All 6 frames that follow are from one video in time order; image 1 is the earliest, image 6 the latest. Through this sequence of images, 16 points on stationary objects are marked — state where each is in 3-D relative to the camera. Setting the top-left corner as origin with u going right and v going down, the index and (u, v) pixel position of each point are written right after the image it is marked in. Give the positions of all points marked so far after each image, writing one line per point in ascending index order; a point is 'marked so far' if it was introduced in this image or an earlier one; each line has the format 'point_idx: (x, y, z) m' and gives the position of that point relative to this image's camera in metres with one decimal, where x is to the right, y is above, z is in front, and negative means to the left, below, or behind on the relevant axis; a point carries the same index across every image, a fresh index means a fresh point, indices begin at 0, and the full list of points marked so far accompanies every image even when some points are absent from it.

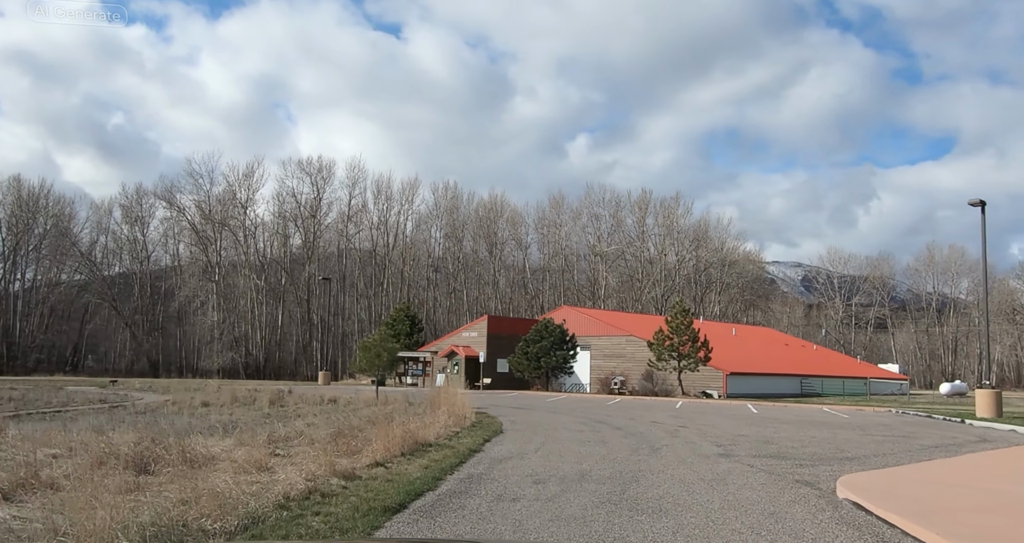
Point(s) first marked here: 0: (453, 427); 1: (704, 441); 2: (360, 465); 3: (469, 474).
0: (-1.1, -3.0, +15.8) m
1: (+3.5, -3.1, +15.2) m
2: (-1.9, -2.4, +10.4) m
3: (-0.5, -2.6, +10.5) m
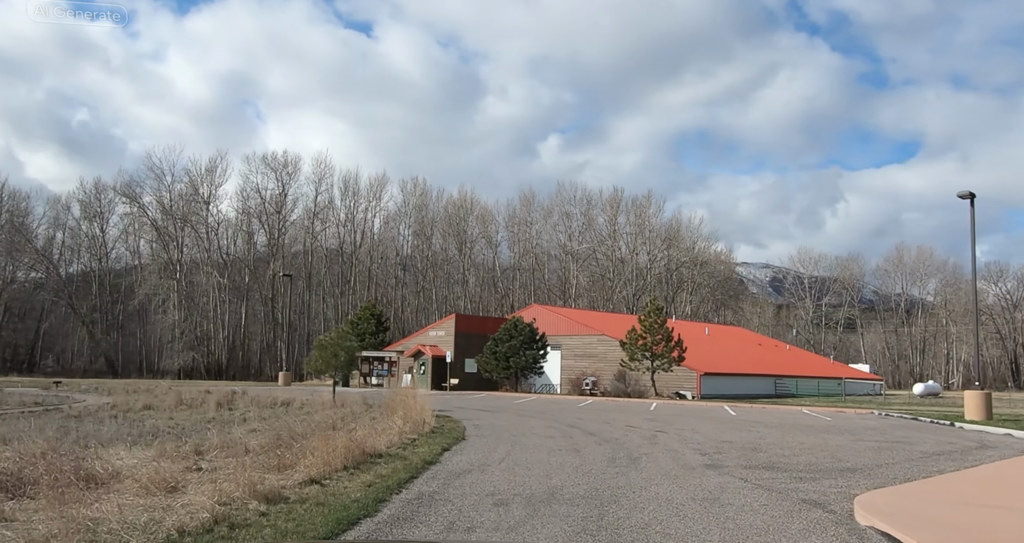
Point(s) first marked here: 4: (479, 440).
0: (-1.8, -2.8, +14.2) m
1: (+2.9, -3.0, +13.8) m
2: (-2.4, -2.2, +8.8) m
3: (-1.0, -2.4, +8.9) m
4: (-0.6, -3.1, +15.2) m
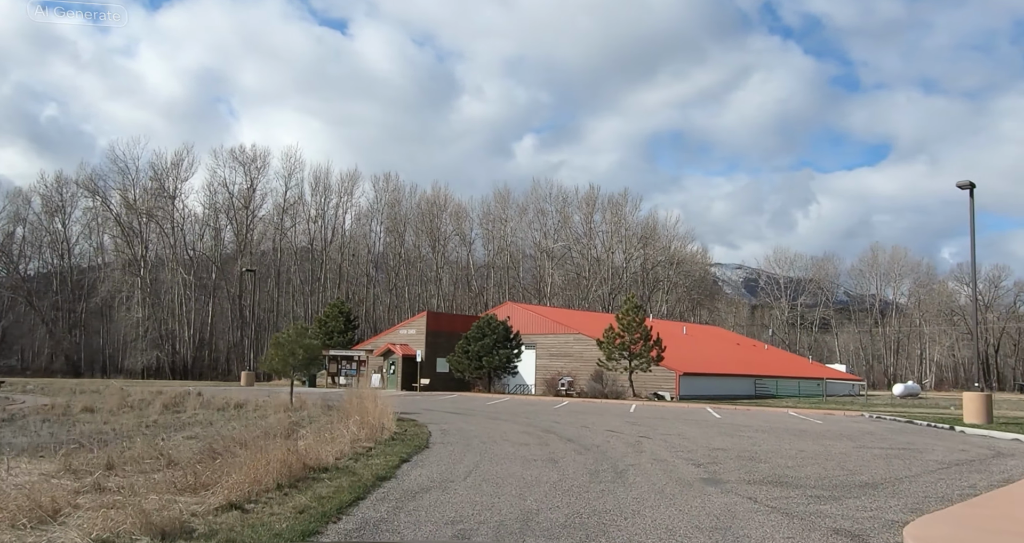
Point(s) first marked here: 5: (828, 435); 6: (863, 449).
0: (-2.2, -2.6, +12.6) m
1: (+2.4, -2.8, +12.3) m
2: (-2.7, -2.0, +7.1) m
3: (-1.3, -2.2, +7.3) m
4: (-1.1, -2.9, +13.5) m
5: (+6.7, -3.5, +17.5) m
6: (+6.1, -3.1, +14.5) m
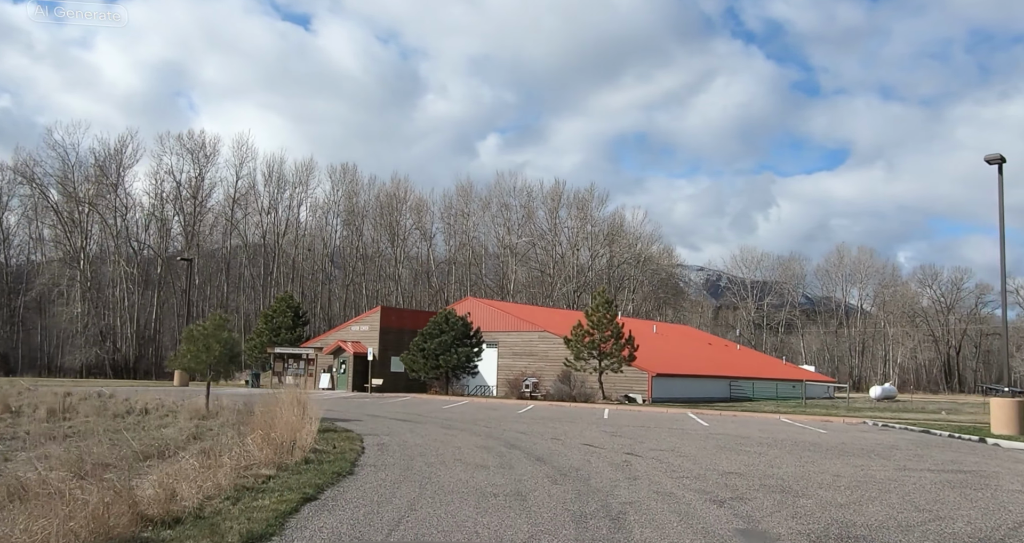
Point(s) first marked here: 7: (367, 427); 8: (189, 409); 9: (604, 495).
0: (-2.8, -2.2, +9.2) m
1: (+1.9, -2.4, +9.1) m
2: (-2.9, -1.6, +3.7) m
3: (-1.6, -1.8, +3.9) m
4: (-1.7, -2.5, +10.2) m
5: (+5.9, -3.1, +14.5) m
6: (+5.5, -2.8, +11.5) m
7: (-3.0, -3.3, +17.5) m
8: (-7.3, -3.1, +18.9) m
9: (+0.9, -2.4, +8.9) m
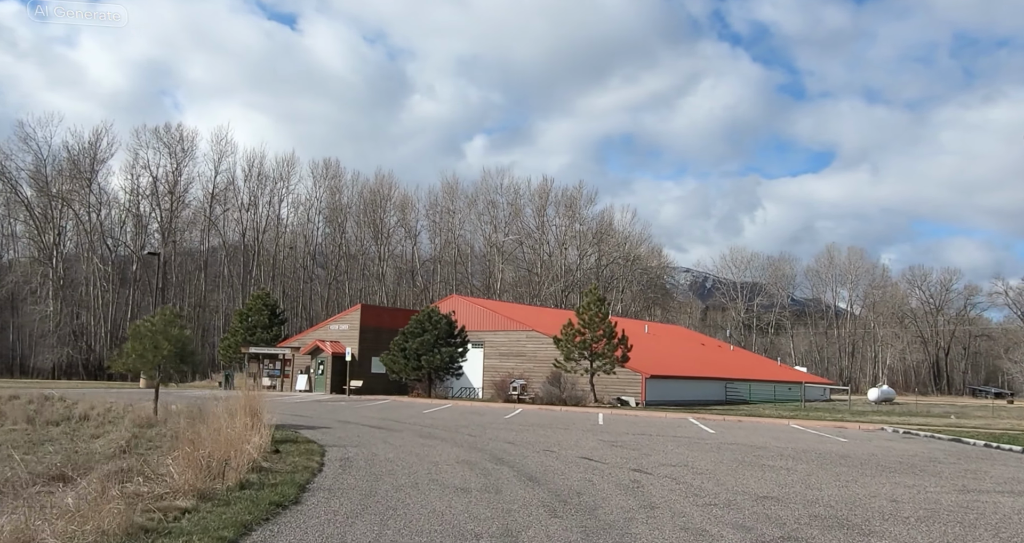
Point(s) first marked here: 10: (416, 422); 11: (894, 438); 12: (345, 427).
0: (-2.9, -1.9, +7.1) m
1: (+1.8, -2.2, +7.1) m
2: (-3.0, -1.4, +1.6) m
3: (-1.6, -1.5, +1.9) m
4: (-1.8, -2.2, +8.1) m
5: (+5.7, -2.9, +12.6) m
6: (+5.3, -2.6, +9.5) m
7: (-3.3, -3.1, +15.4) m
8: (-7.6, -2.9, +16.8) m
9: (+0.8, -2.2, +6.9) m
10: (-2.2, -3.5, +19.4) m
11: (+8.6, -3.7, +18.6) m
12: (-3.6, -3.4, +18.0) m
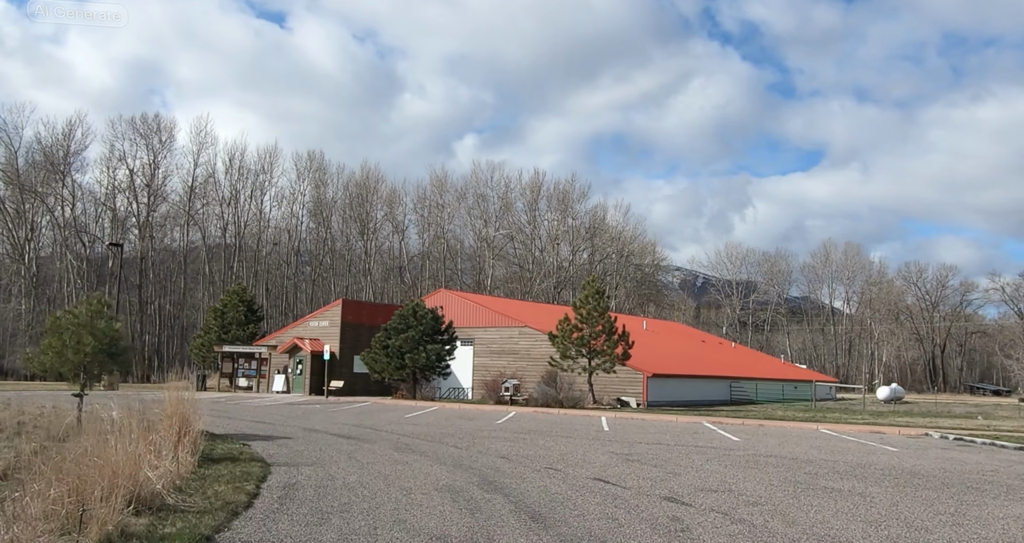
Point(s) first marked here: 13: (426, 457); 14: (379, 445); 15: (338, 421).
0: (-2.9, -1.6, +4.4) m
1: (+1.8, -1.9, +4.4) m
2: (-2.9, -1.1, -1.1) m
3: (-1.6, -1.2, -0.8) m
4: (-1.8, -1.9, +5.4) m
5: (+5.7, -2.6, +10.0) m
6: (+5.3, -2.2, +6.9) m
7: (-3.4, -2.7, +12.7) m
8: (-7.7, -2.6, +14.0) m
9: (+0.8, -1.8, +4.2) m
10: (-2.4, -3.2, +16.7) m
11: (+8.5, -3.4, +16.0) m
12: (-3.7, -3.0, +15.3) m
13: (-1.3, -2.7, +12.3) m
14: (-2.2, -2.9, +13.7) m
15: (-4.1, -3.4, +19.3) m
